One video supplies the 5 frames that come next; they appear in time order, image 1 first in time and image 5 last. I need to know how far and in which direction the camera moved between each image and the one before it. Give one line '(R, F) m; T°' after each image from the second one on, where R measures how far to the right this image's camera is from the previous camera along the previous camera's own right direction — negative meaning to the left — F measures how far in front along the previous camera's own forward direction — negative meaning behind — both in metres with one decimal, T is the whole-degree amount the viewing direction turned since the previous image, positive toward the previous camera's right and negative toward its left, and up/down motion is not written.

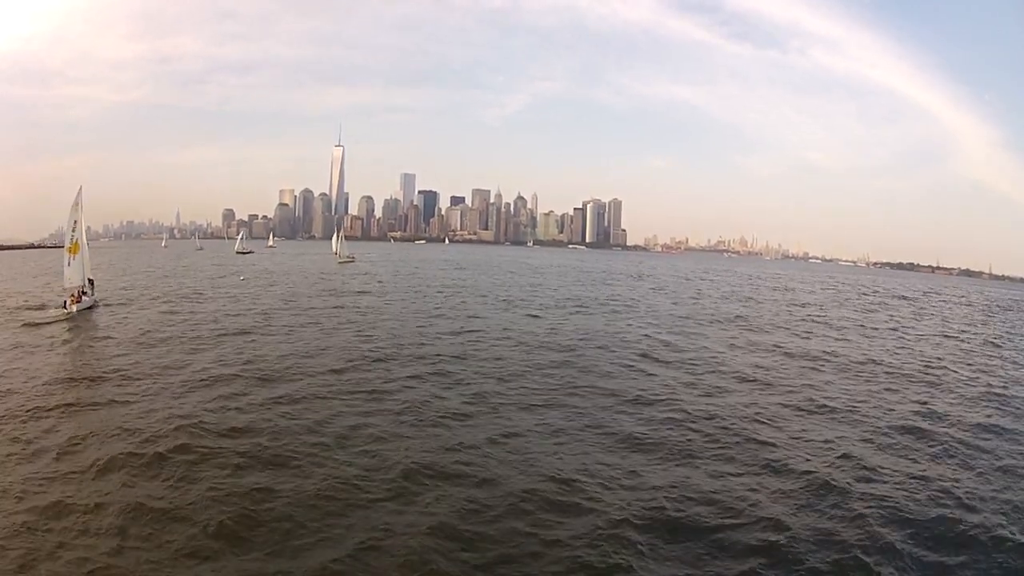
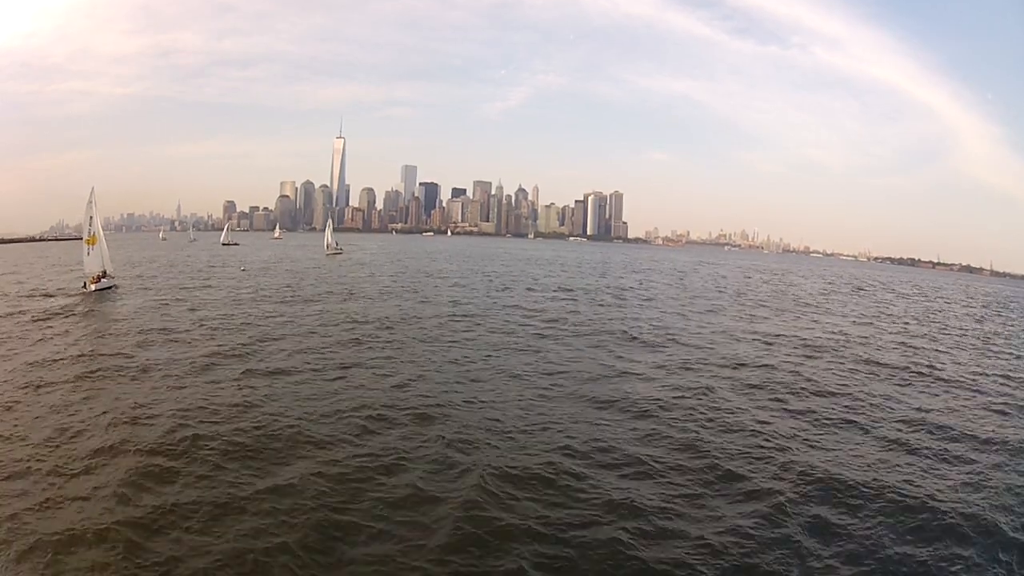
(+1.4, -2.2) m; 0°
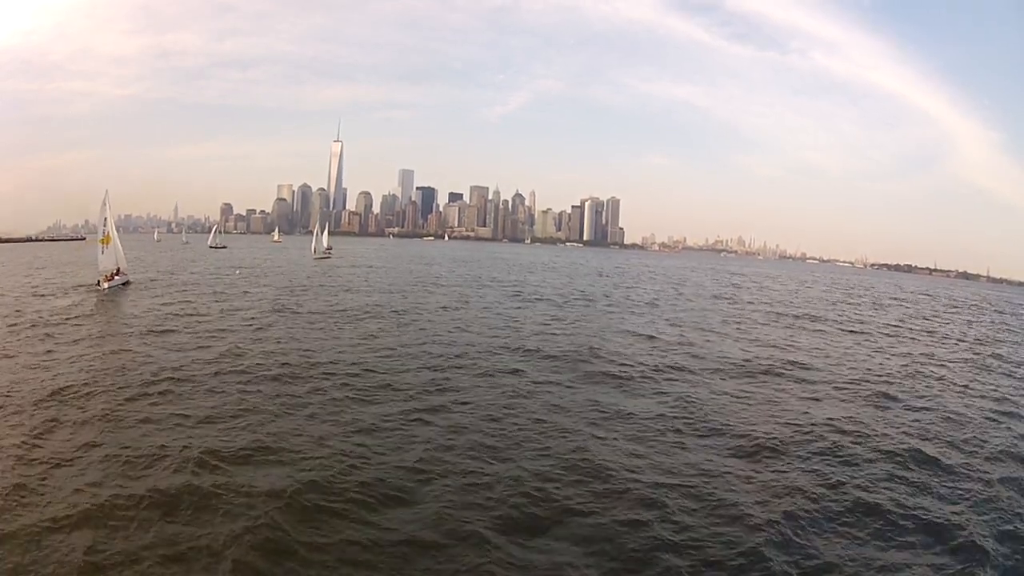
(-1.6, +1.5) m; 0°
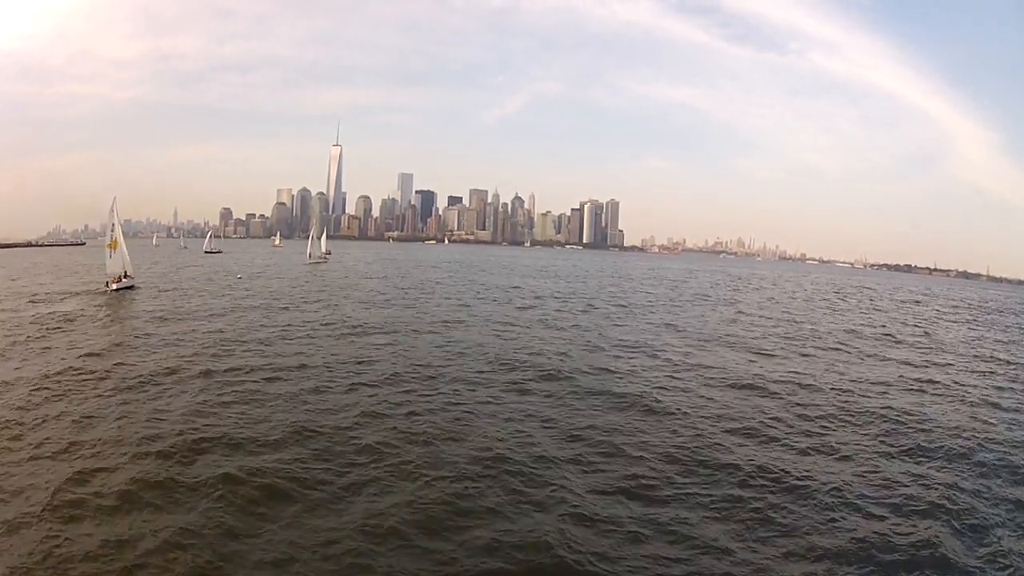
(-1.1, +1.1) m; 0°
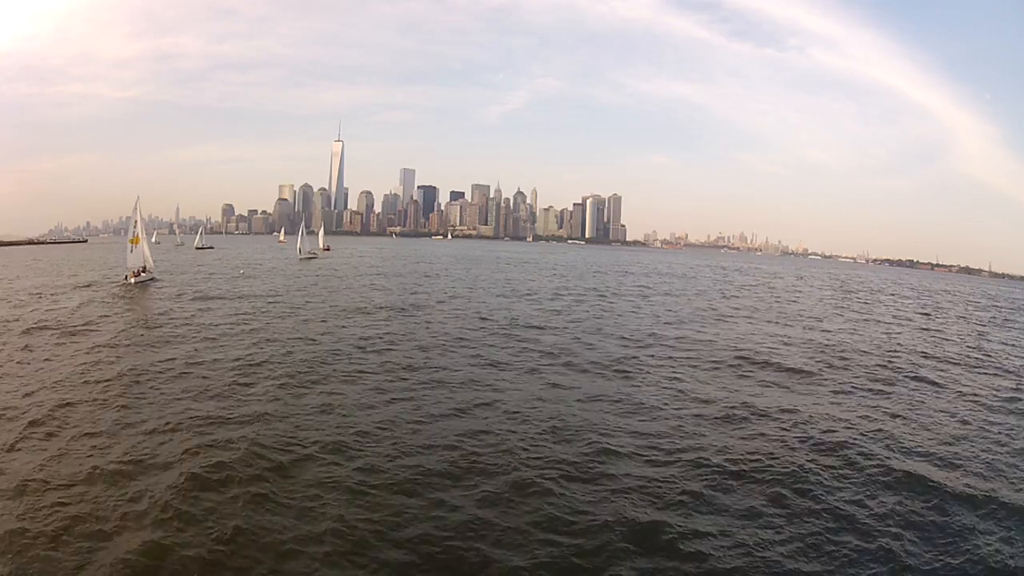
(+1.6, -2.6) m; 0°
